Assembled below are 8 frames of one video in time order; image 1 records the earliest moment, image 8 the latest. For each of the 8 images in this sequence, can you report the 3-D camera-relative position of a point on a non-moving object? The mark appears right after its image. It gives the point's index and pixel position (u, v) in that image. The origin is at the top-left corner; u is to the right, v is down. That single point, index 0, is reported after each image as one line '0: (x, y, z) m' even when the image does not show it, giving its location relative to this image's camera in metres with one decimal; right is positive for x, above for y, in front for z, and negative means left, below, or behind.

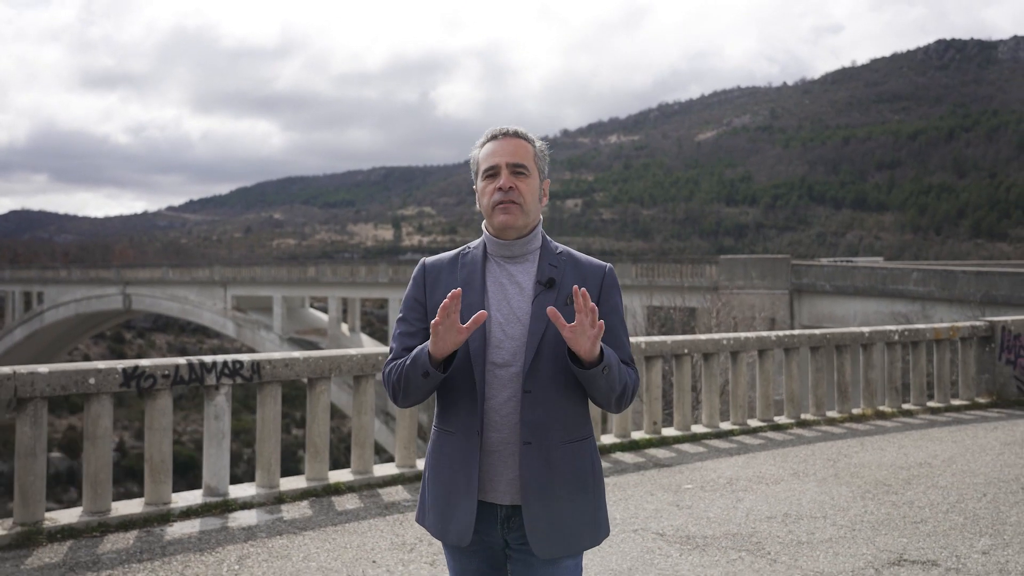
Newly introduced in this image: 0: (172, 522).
0: (-2.2, -1.5, +5.6) m
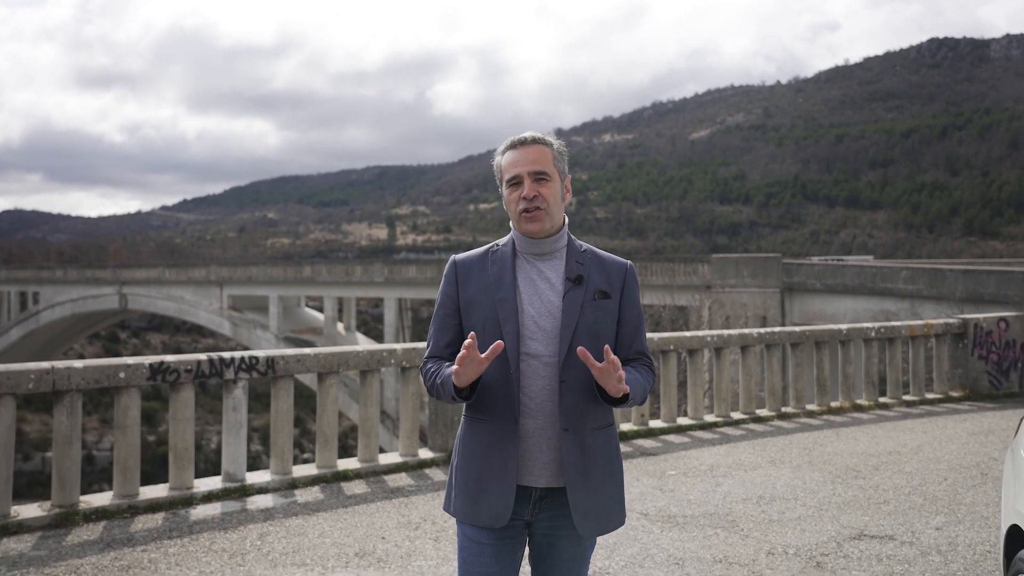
0: (-2.2, -1.5, +6.1) m
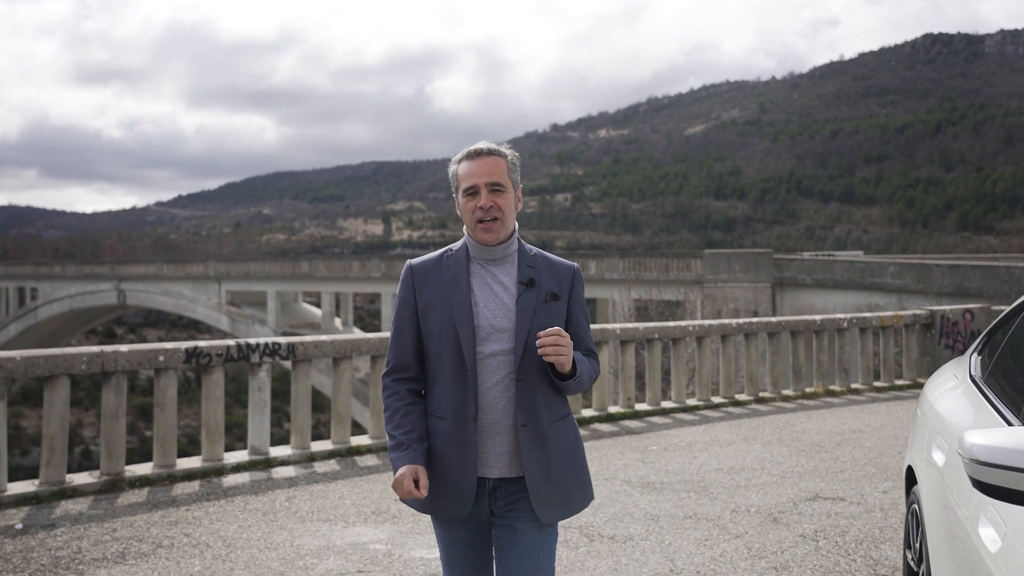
0: (-2.2, -1.4, +6.8) m
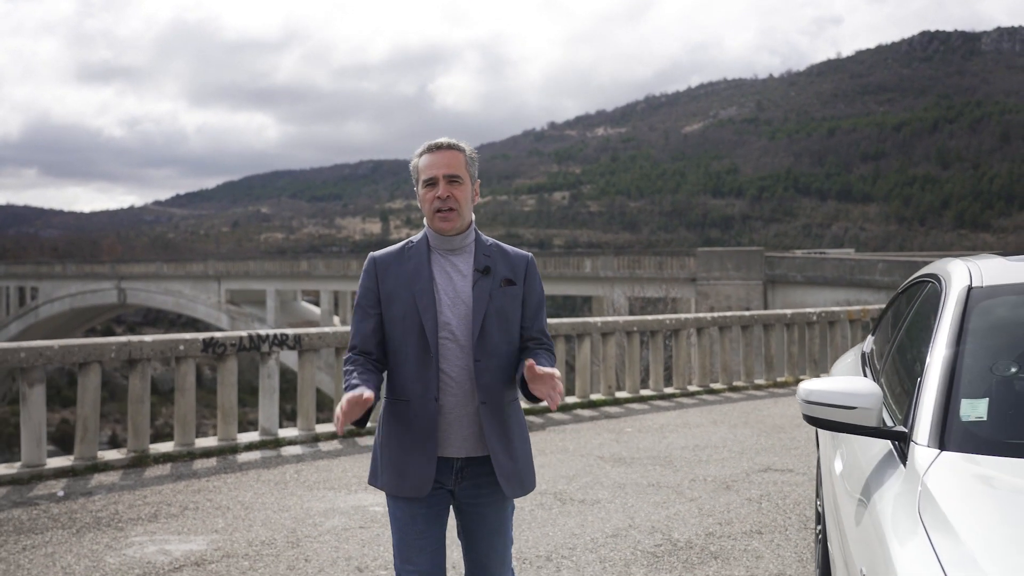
0: (-2.3, -1.4, +7.5) m
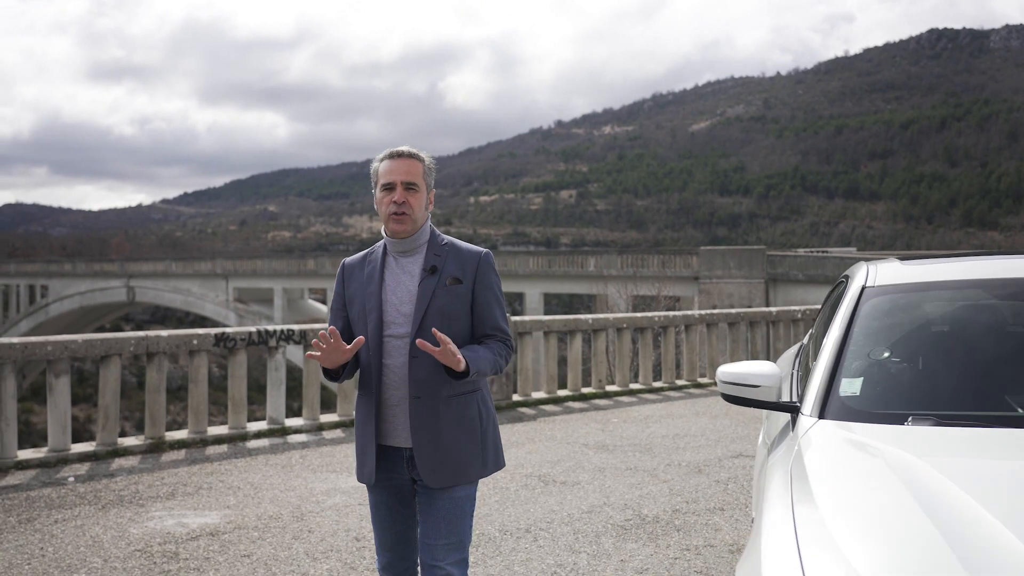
0: (-2.4, -1.4, +8.0) m
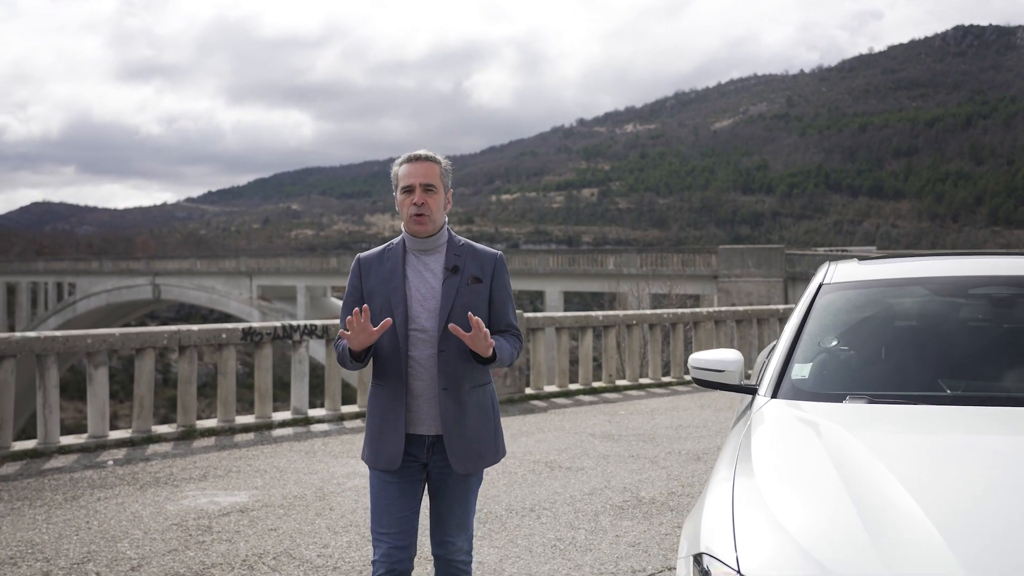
0: (-2.3, -1.4, +8.5) m
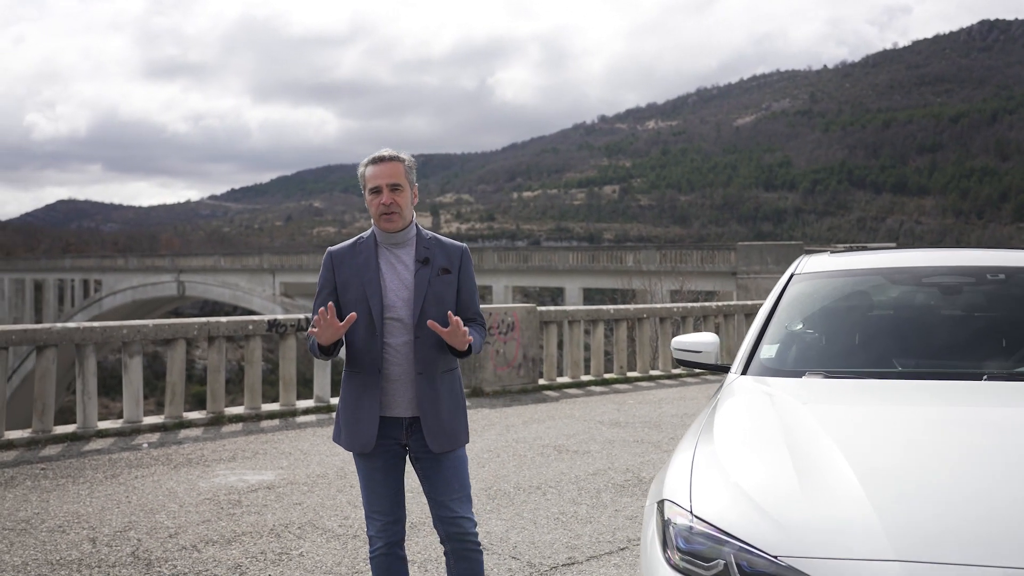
0: (-2.2, -1.3, +9.0) m
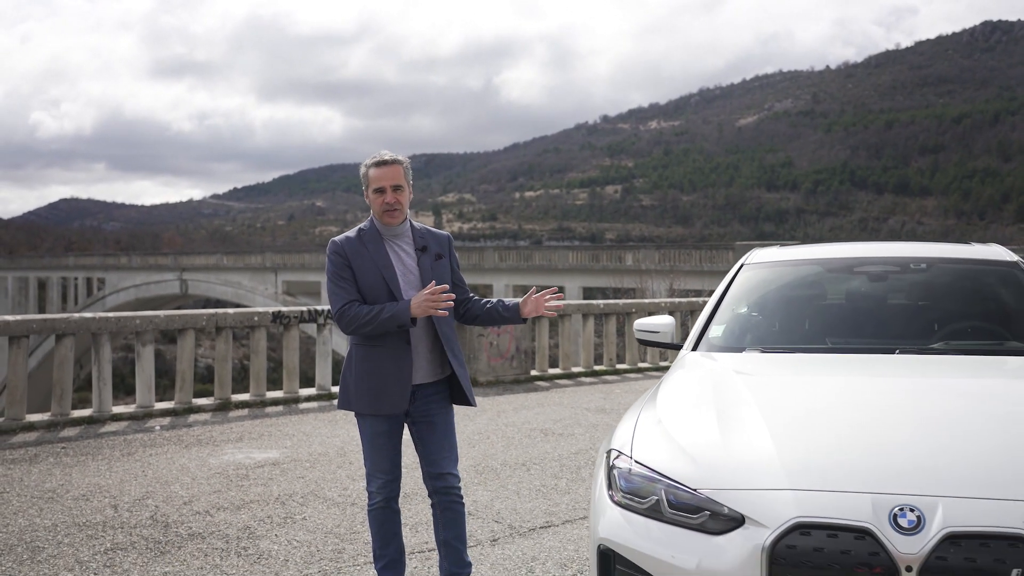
0: (-2.3, -1.2, +9.4) m
